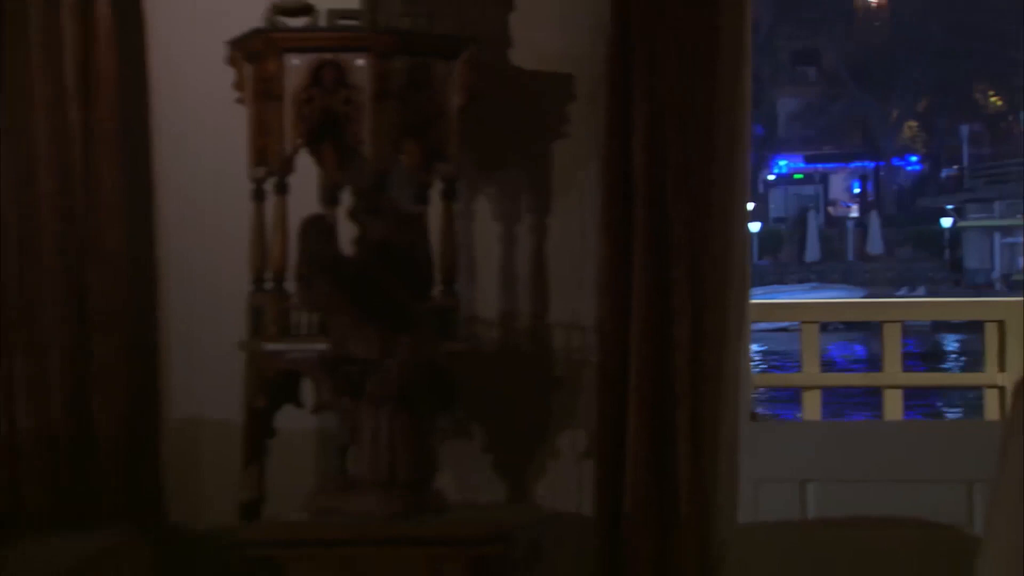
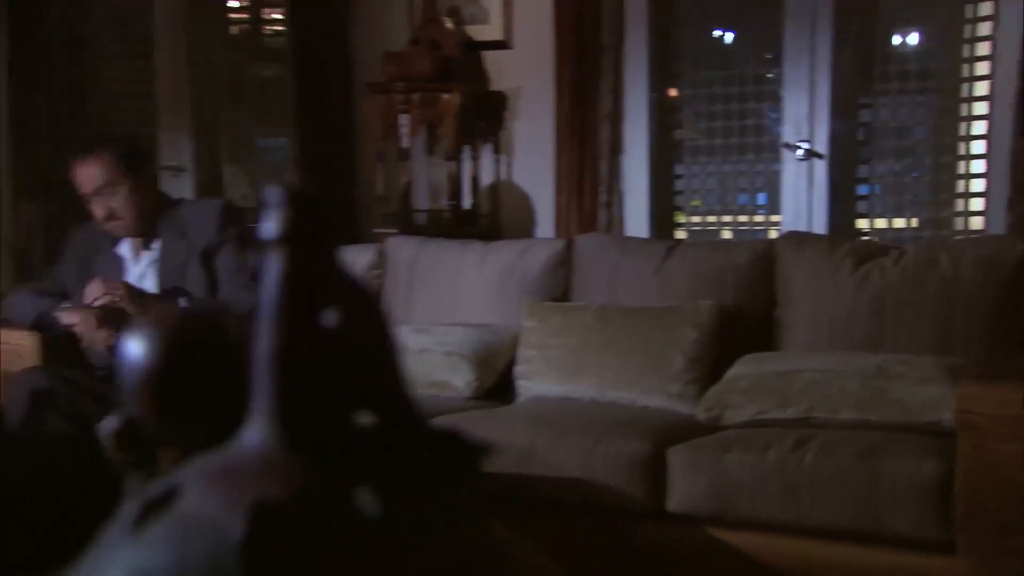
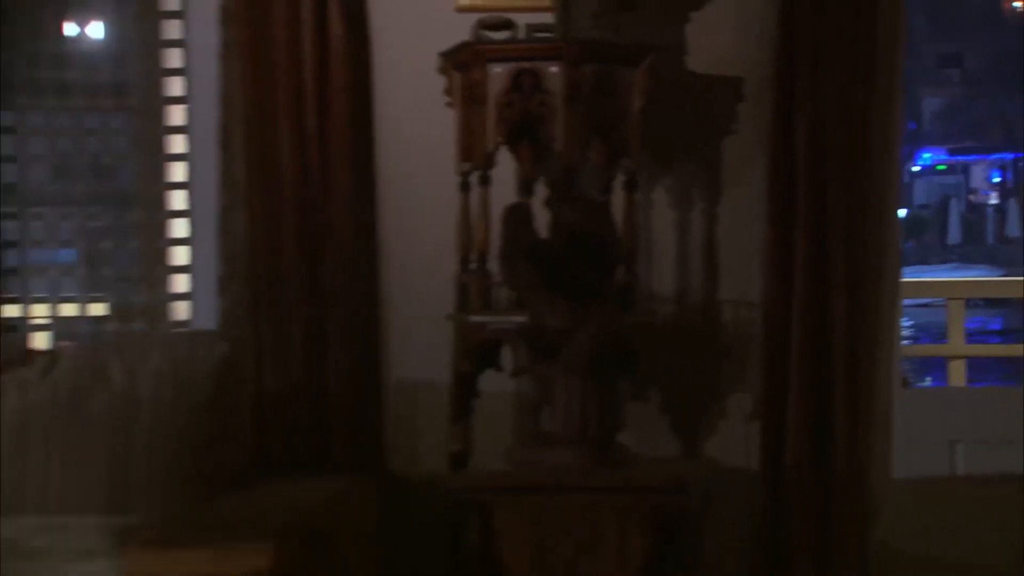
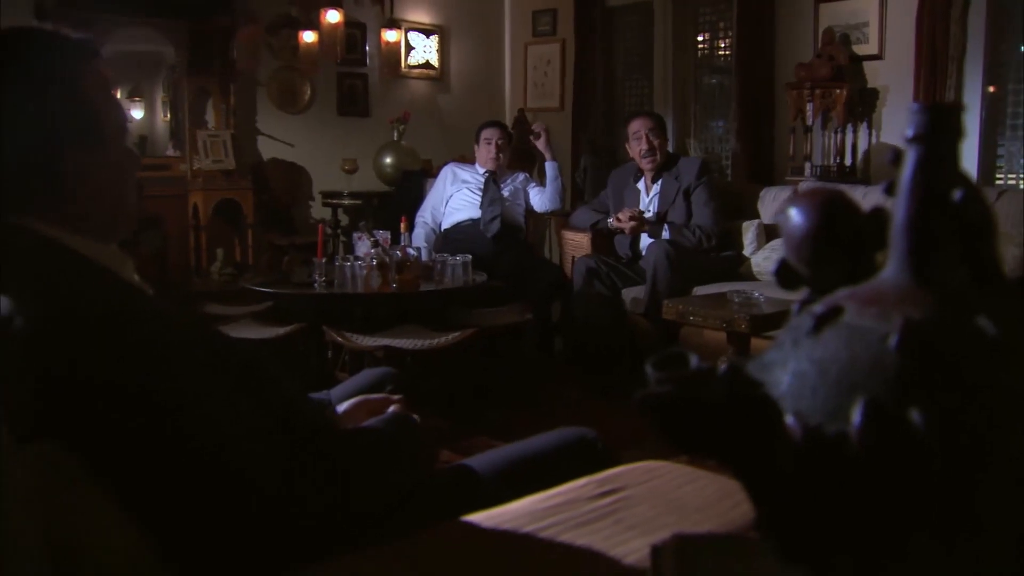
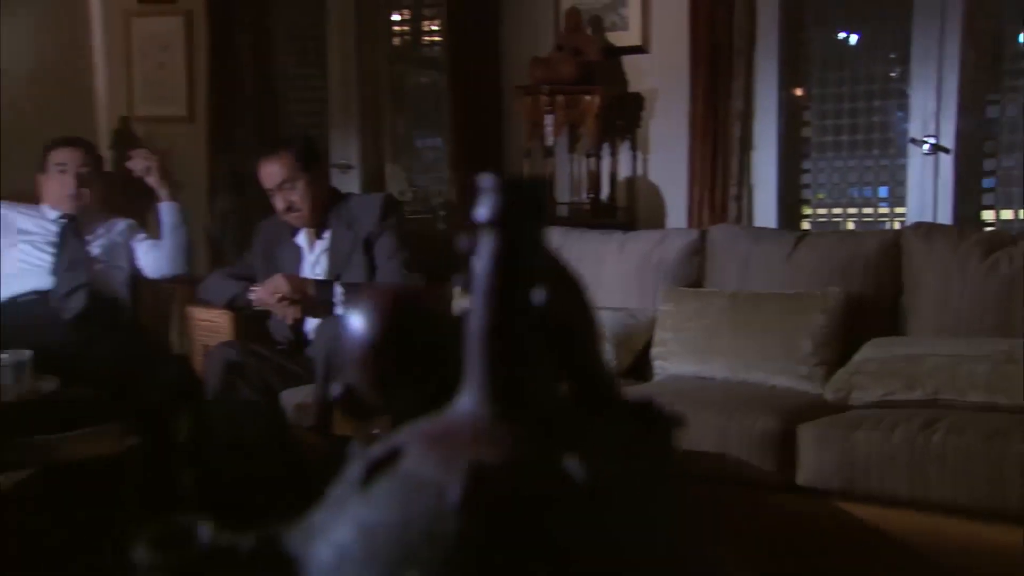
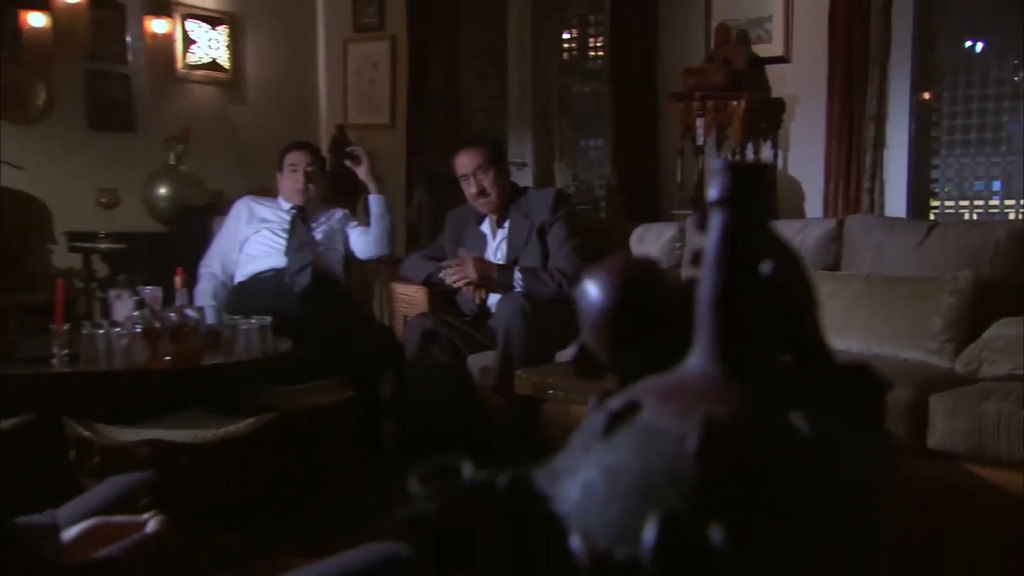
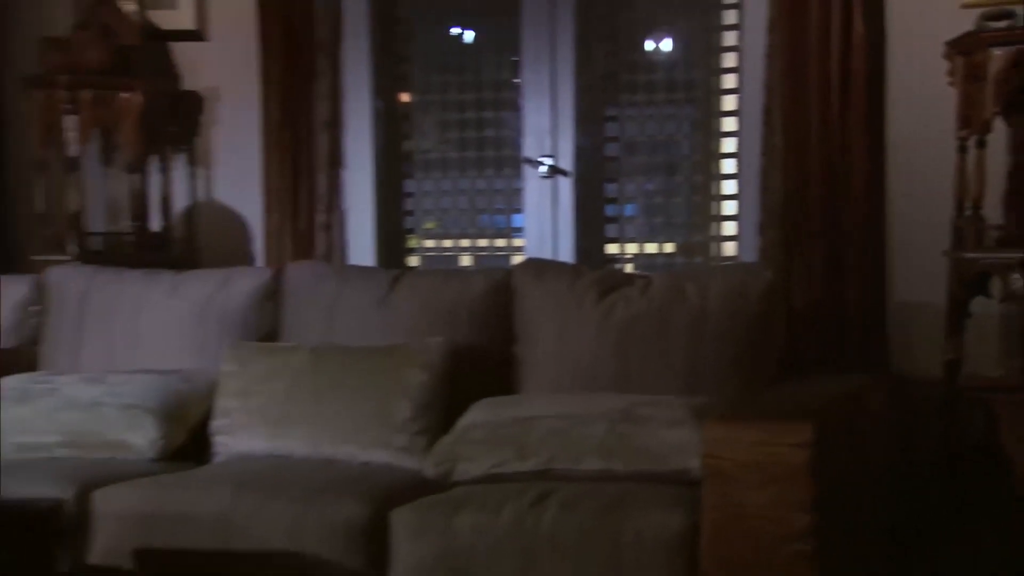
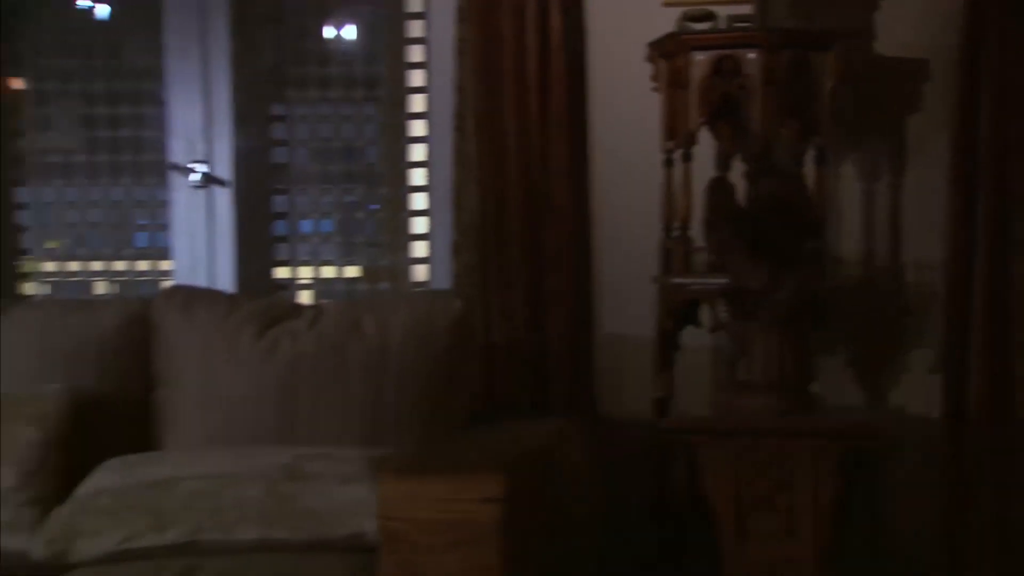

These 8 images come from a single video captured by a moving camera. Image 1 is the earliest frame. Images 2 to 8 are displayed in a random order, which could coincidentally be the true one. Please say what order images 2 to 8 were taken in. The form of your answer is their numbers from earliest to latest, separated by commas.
3, 8, 7, 2, 5, 6, 4
